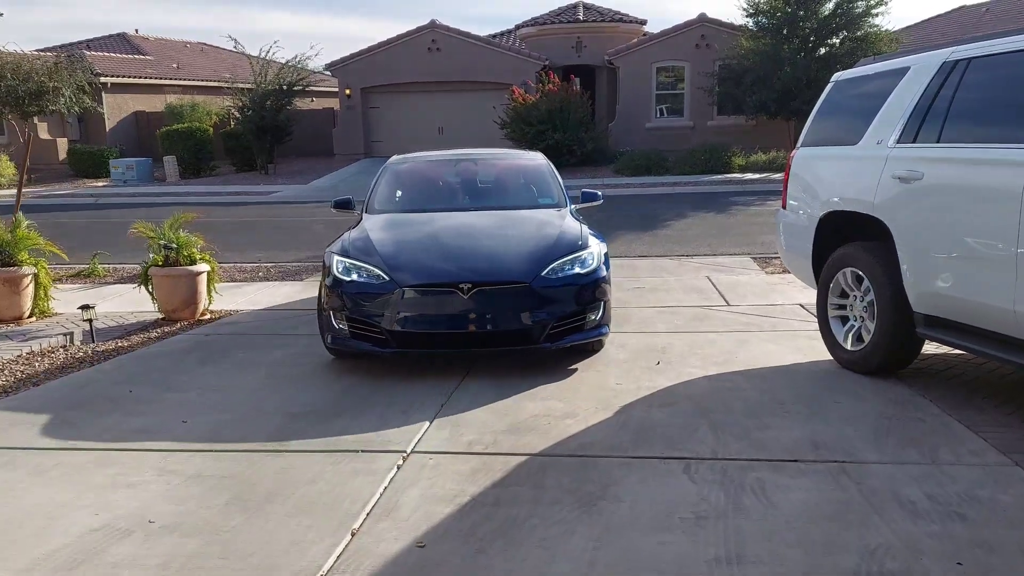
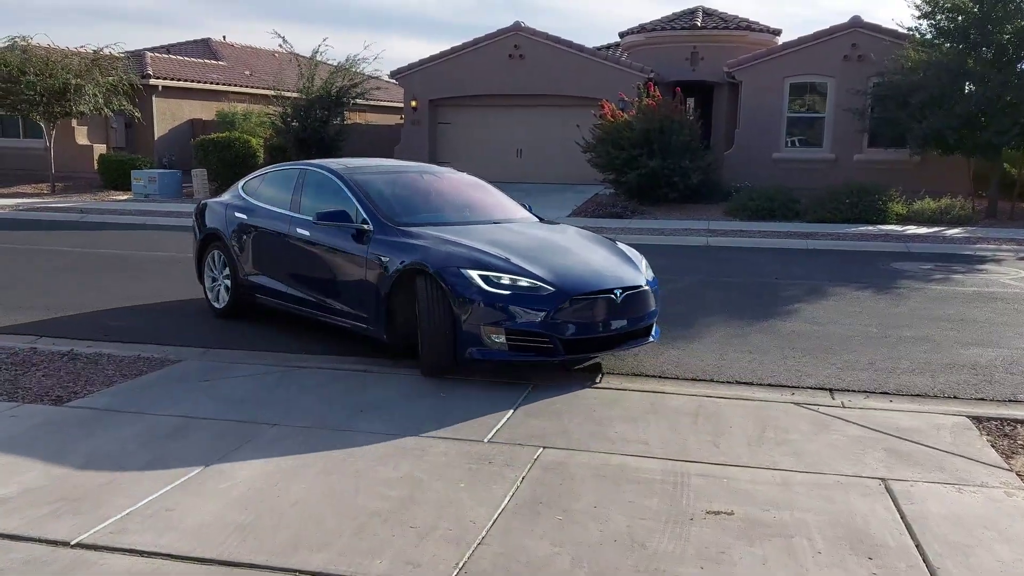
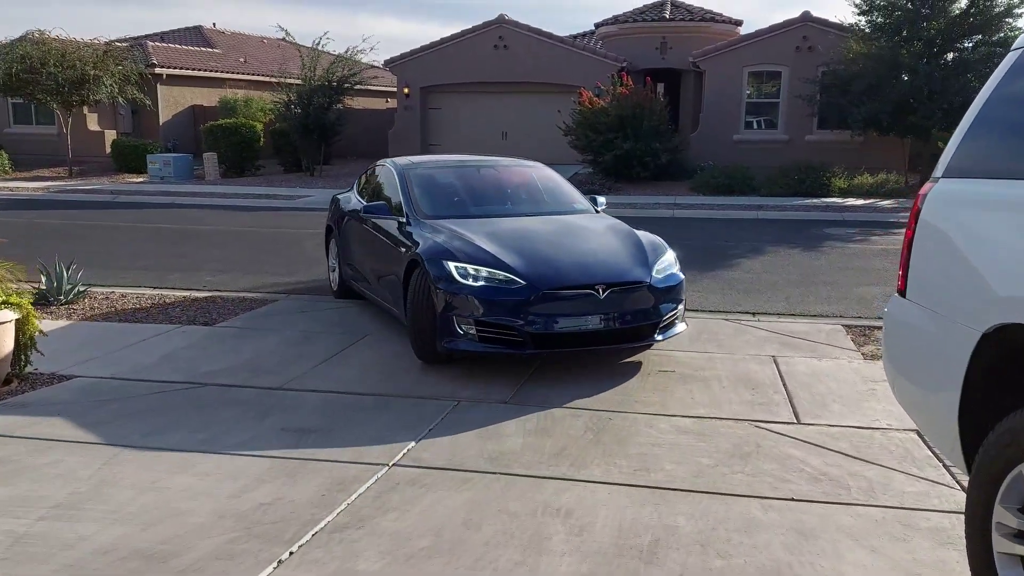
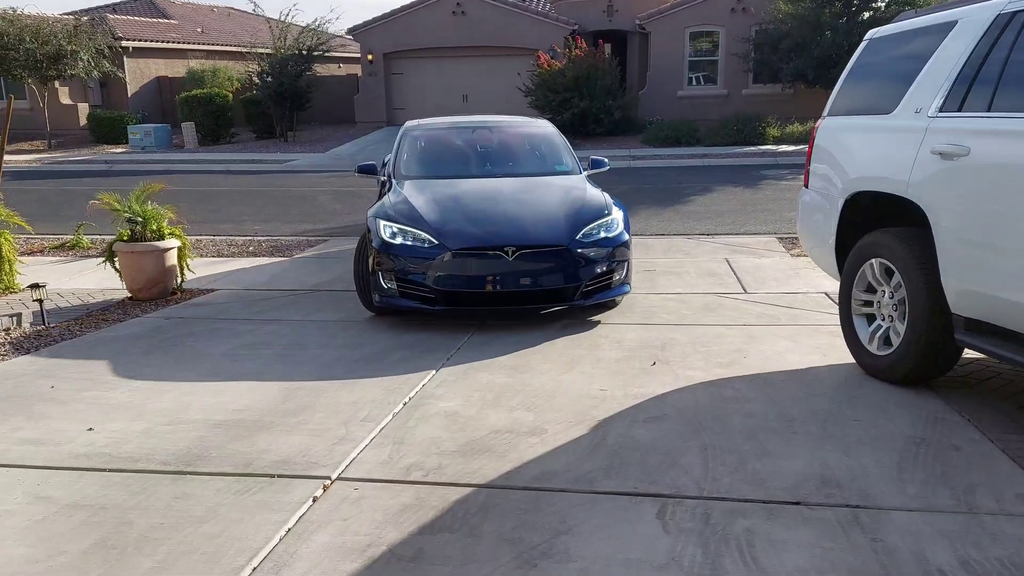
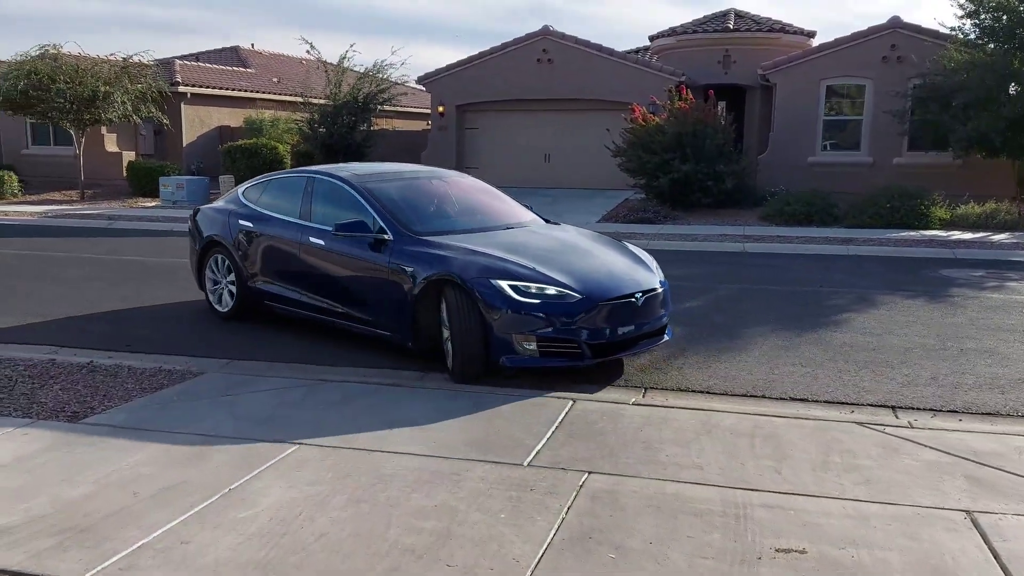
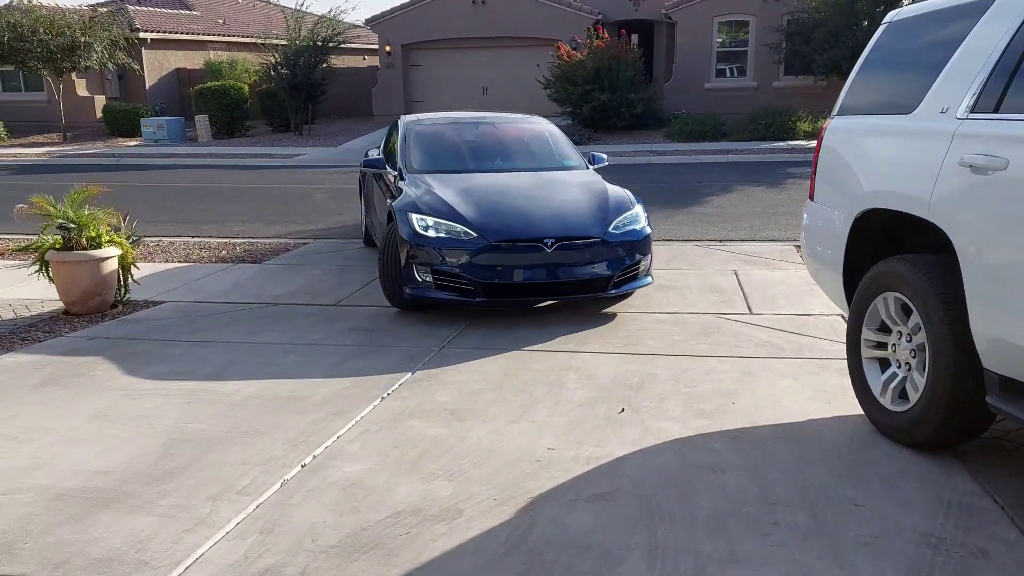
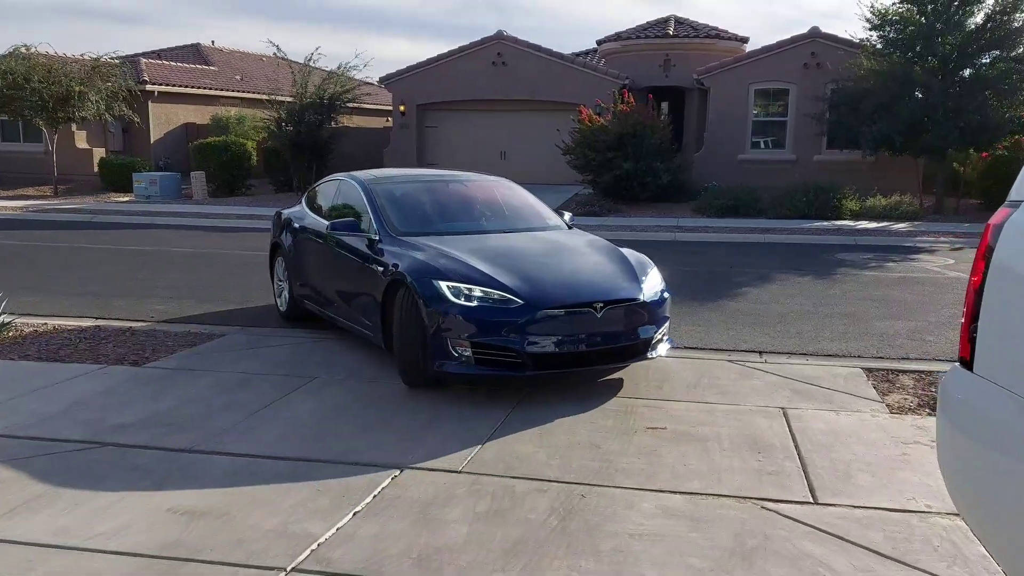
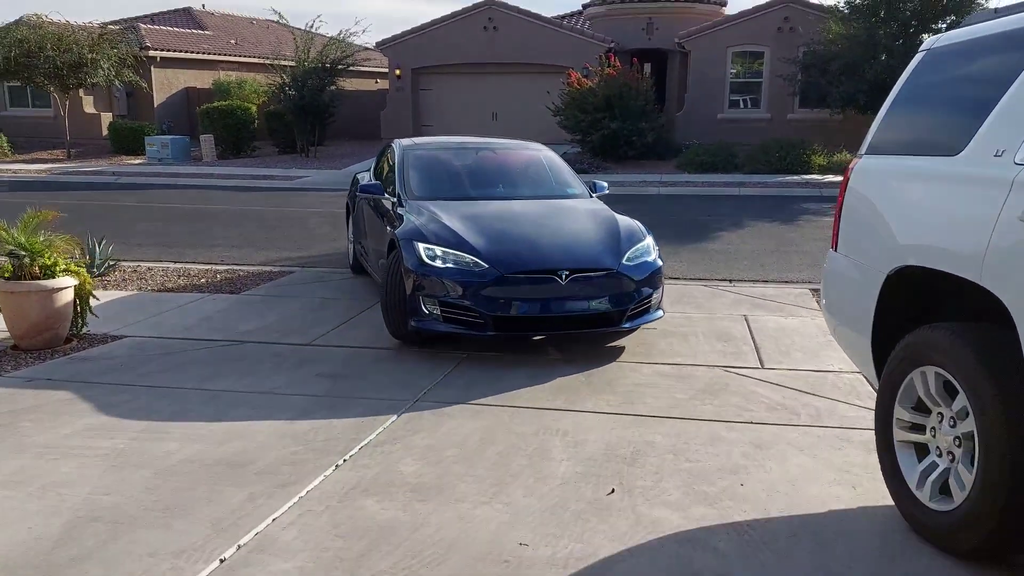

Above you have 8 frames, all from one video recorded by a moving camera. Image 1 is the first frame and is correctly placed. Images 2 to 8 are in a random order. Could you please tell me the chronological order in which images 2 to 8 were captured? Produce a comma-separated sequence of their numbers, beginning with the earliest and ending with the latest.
4, 6, 8, 3, 7, 2, 5
